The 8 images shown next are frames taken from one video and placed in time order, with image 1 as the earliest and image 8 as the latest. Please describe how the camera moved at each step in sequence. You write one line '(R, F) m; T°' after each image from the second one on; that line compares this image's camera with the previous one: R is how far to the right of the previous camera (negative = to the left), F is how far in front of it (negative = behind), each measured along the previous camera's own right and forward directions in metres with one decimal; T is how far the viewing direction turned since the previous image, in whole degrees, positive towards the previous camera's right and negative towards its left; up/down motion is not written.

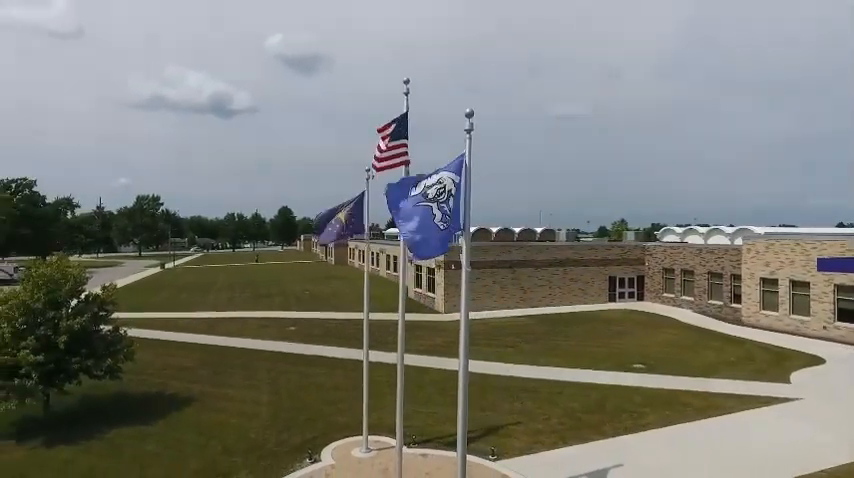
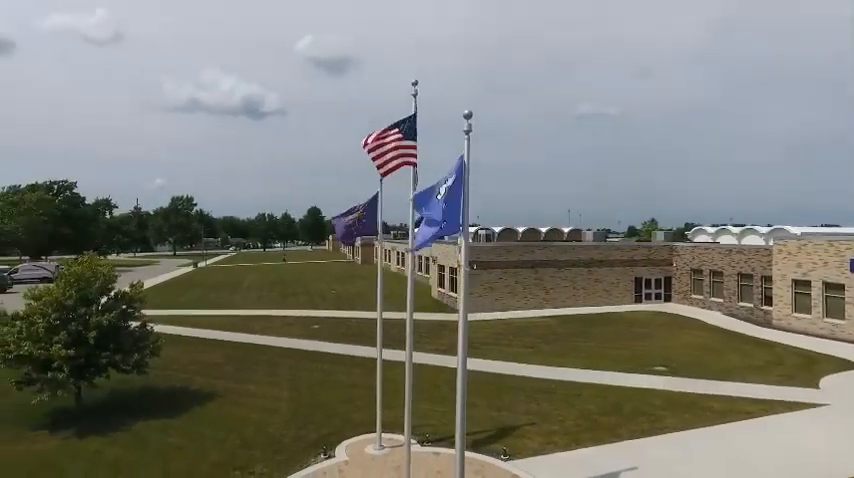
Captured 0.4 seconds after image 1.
(+0.4, -0.1) m; -3°
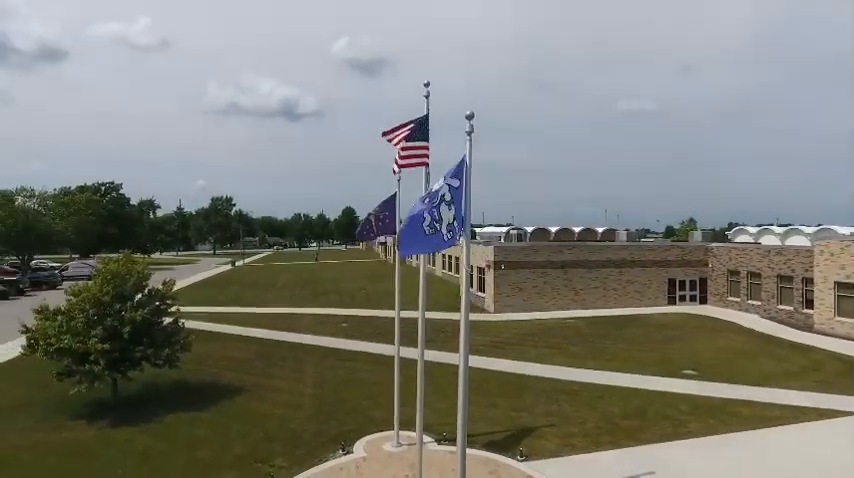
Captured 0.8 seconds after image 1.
(+0.4, -0.1) m; -4°
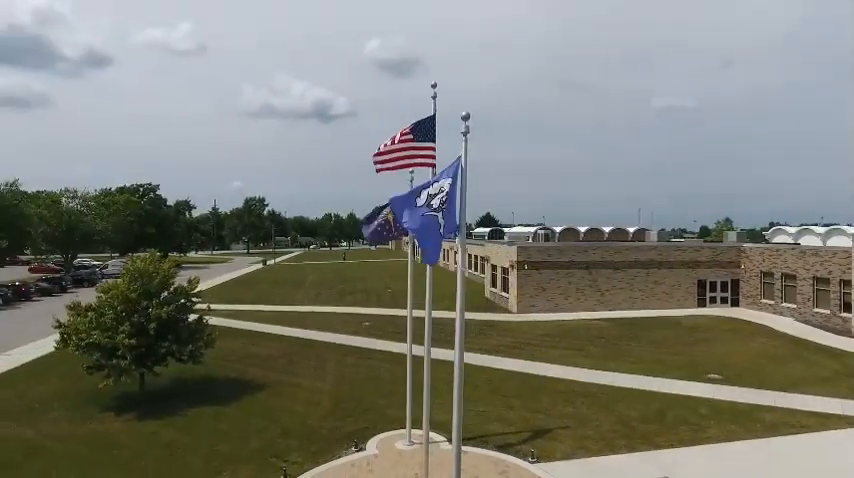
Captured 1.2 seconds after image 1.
(+0.5, 0.0) m; -3°
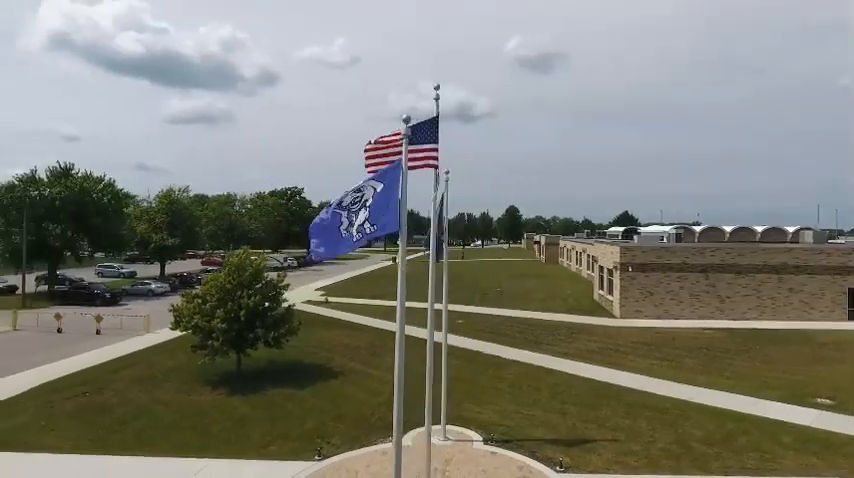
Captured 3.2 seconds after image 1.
(+2.7, +0.1) m; -15°
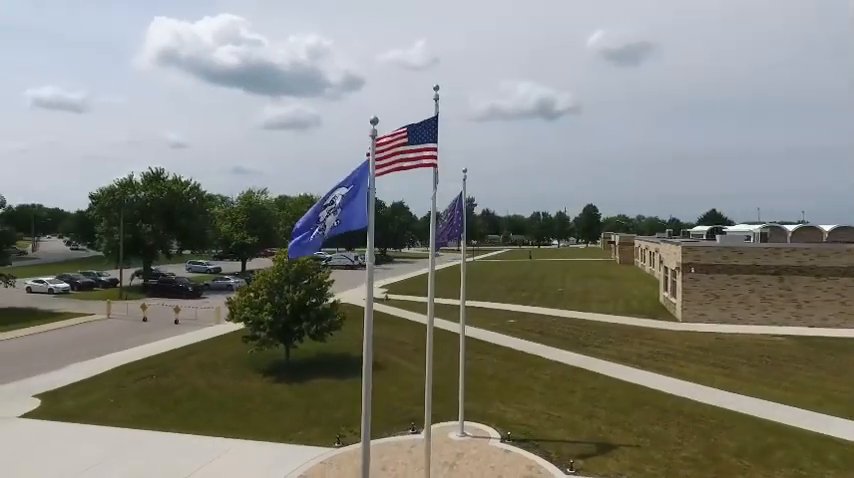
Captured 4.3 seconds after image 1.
(+1.6, -0.1) m; -9°
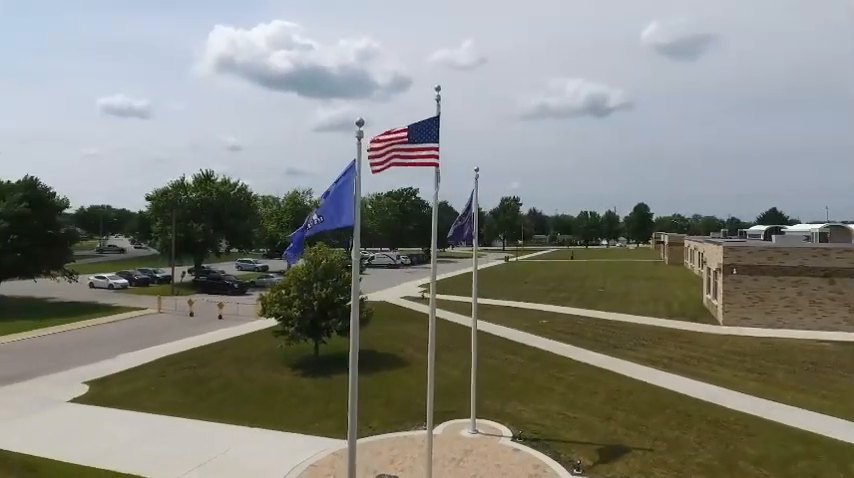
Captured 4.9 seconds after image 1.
(+0.9, -0.1) m; -5°
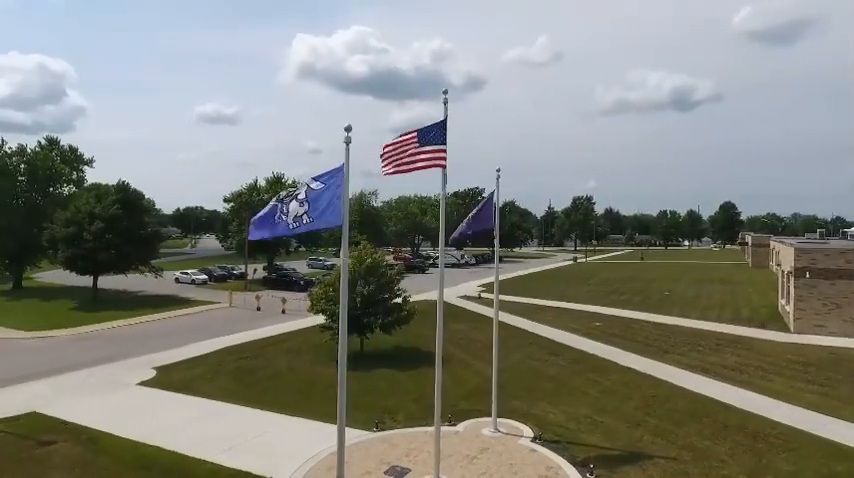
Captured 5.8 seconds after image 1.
(+1.4, -0.2) m; -8°
